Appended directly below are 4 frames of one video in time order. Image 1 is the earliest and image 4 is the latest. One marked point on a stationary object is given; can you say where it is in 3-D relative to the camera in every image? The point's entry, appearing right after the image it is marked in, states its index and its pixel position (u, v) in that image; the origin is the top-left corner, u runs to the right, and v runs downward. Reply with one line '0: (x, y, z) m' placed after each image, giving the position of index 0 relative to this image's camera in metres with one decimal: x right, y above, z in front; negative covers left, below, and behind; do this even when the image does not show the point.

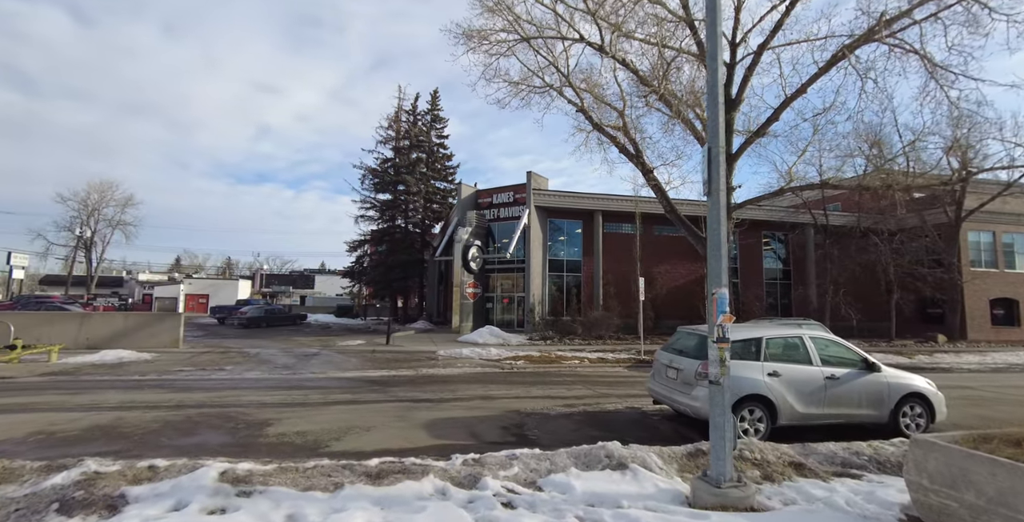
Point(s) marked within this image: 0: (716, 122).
0: (+3.7, +2.5, +7.4) m
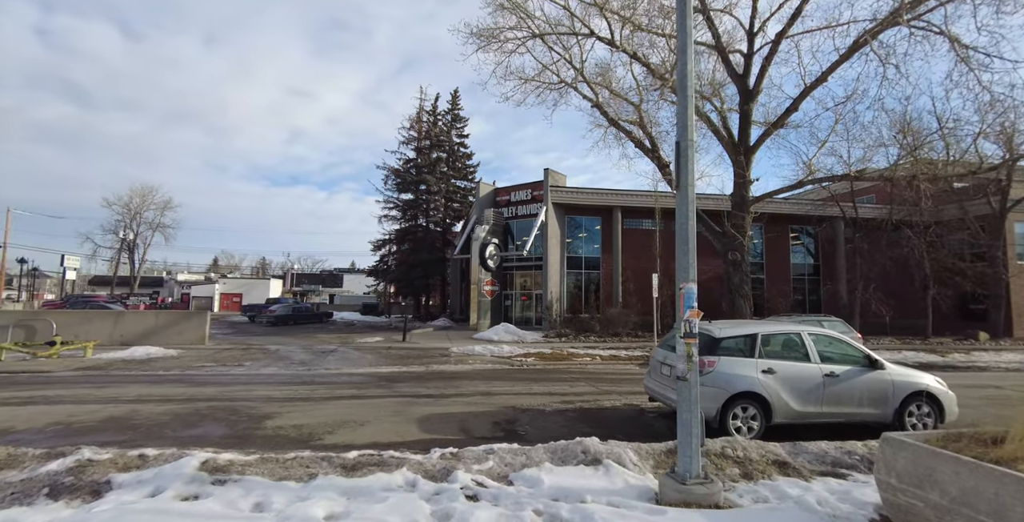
0: (+3.1, +2.6, +7.4) m
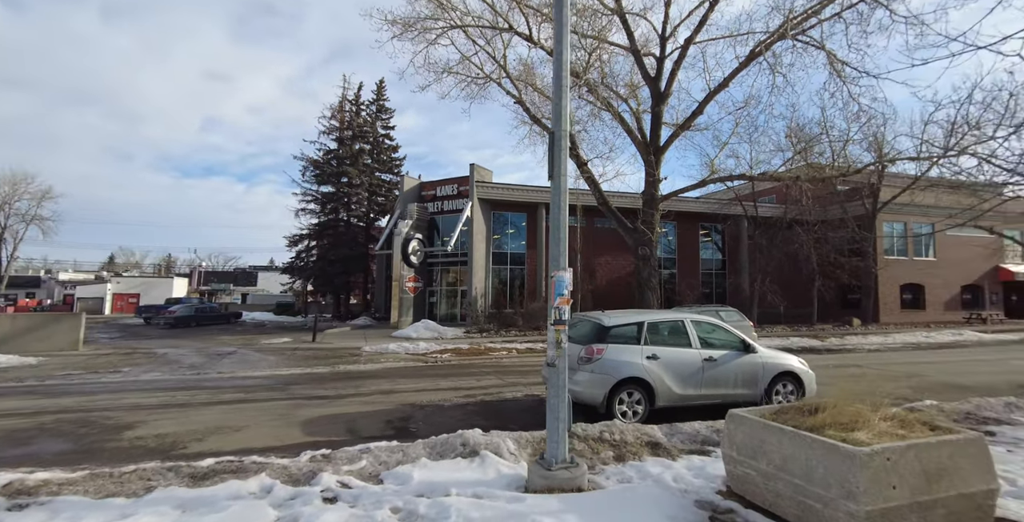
0: (+0.8, +2.8, +7.4) m
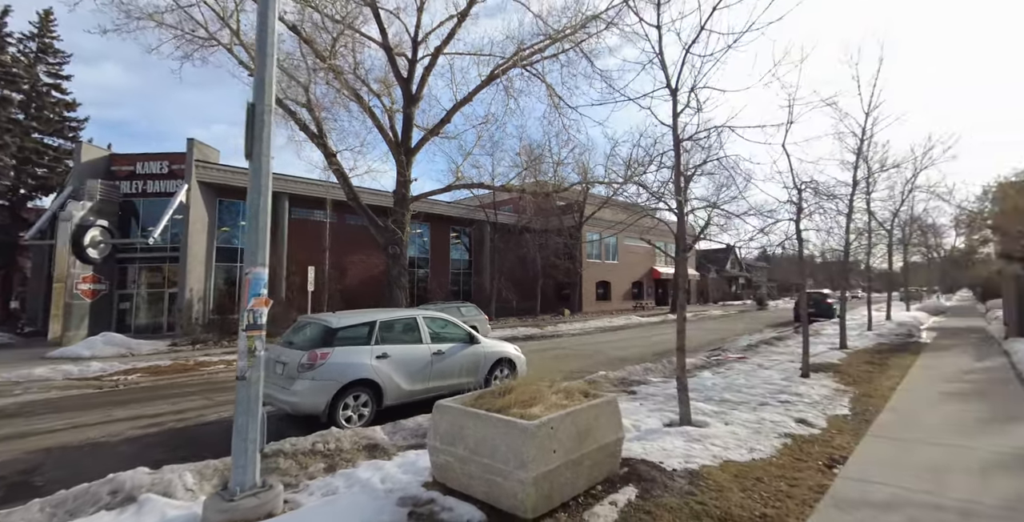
0: (-3.8, +2.9, +6.1) m
